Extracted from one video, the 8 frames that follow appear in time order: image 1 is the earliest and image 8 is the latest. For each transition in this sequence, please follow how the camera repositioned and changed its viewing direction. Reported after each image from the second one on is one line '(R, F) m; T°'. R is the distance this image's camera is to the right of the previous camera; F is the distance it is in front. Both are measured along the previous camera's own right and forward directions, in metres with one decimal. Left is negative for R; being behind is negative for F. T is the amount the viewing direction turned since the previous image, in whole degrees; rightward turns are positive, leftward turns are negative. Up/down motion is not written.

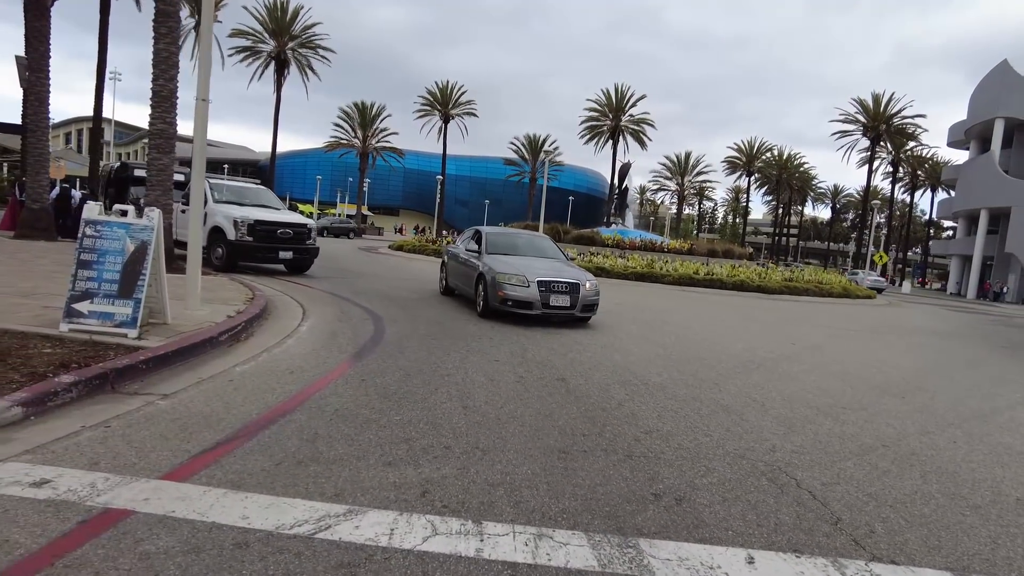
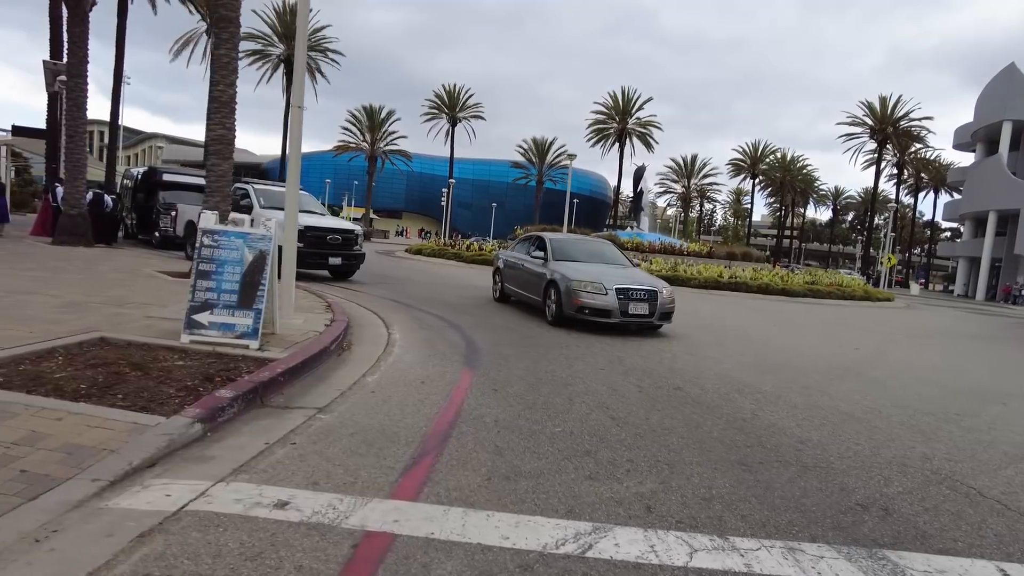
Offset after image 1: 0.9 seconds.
(-1.4, +0.1) m; +1°
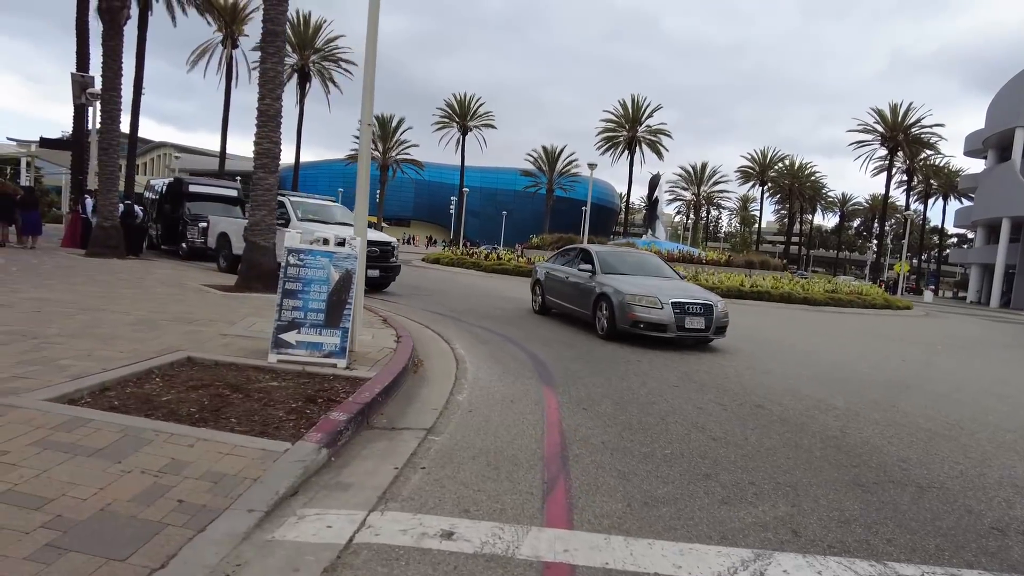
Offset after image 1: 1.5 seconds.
(-0.9, 0.0) m; 0°
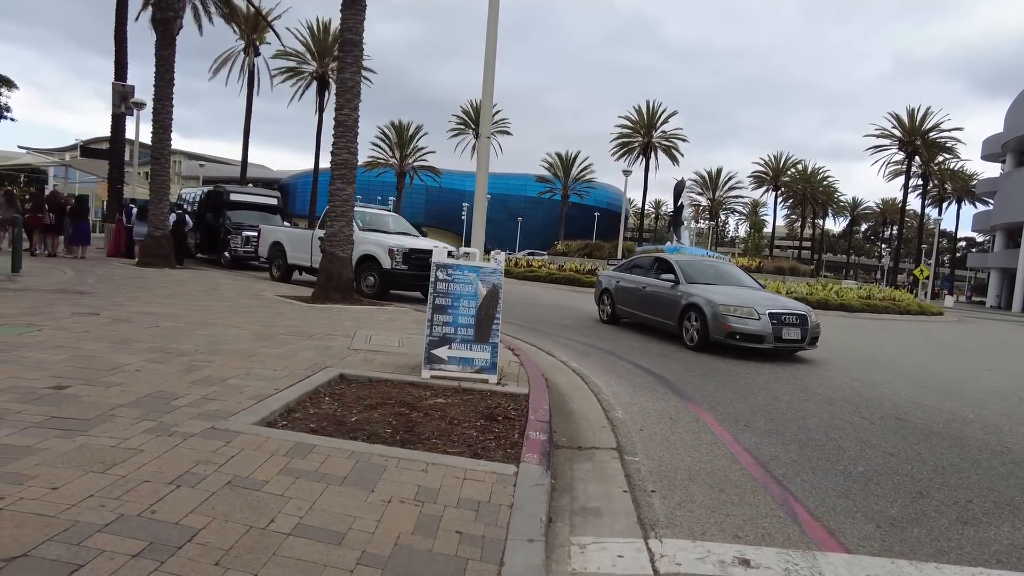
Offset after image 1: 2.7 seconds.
(-1.6, +0.1) m; +1°
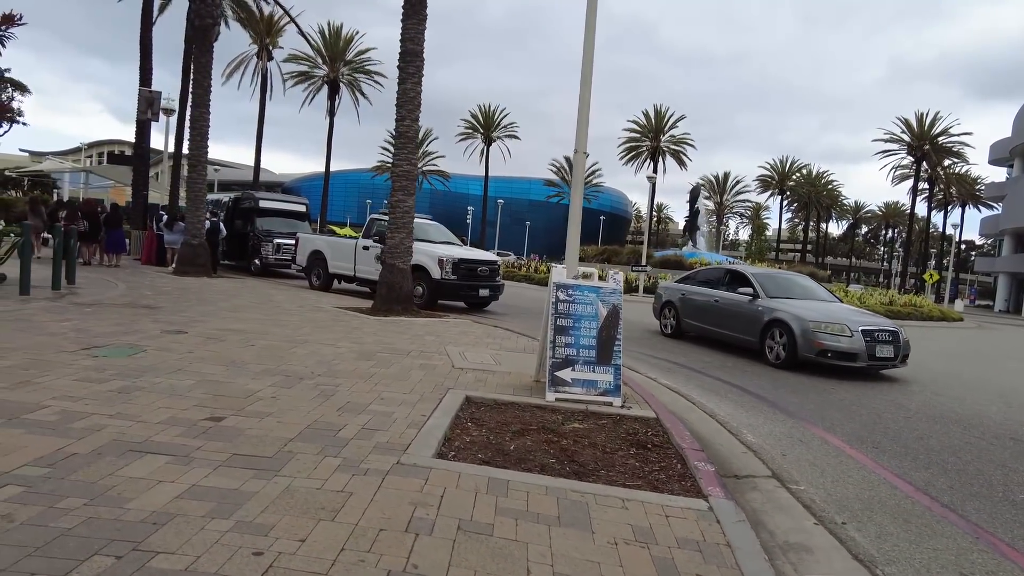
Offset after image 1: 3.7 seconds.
(-1.3, +0.1) m; +1°
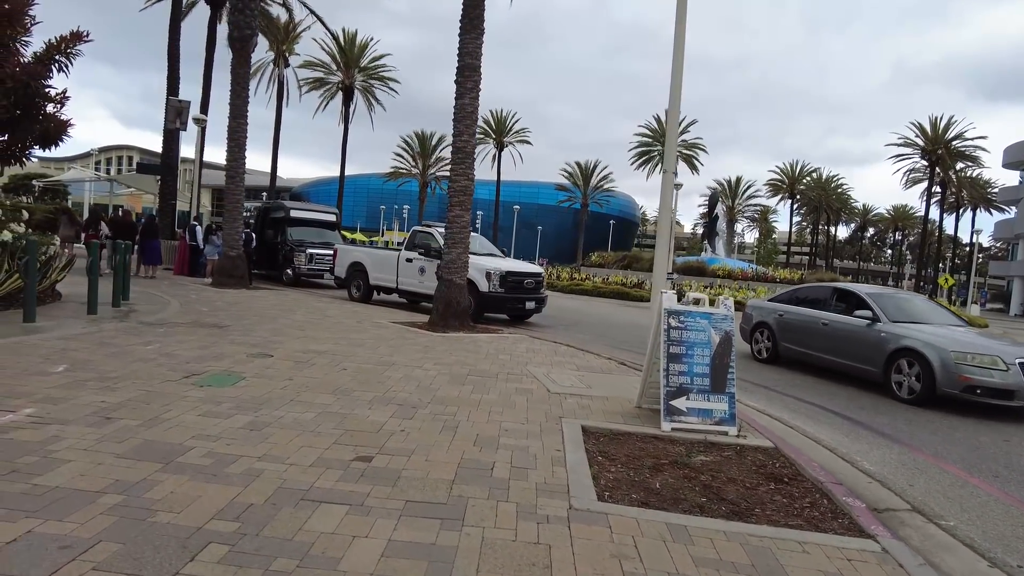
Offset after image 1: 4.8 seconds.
(-1.1, +0.1) m; 0°
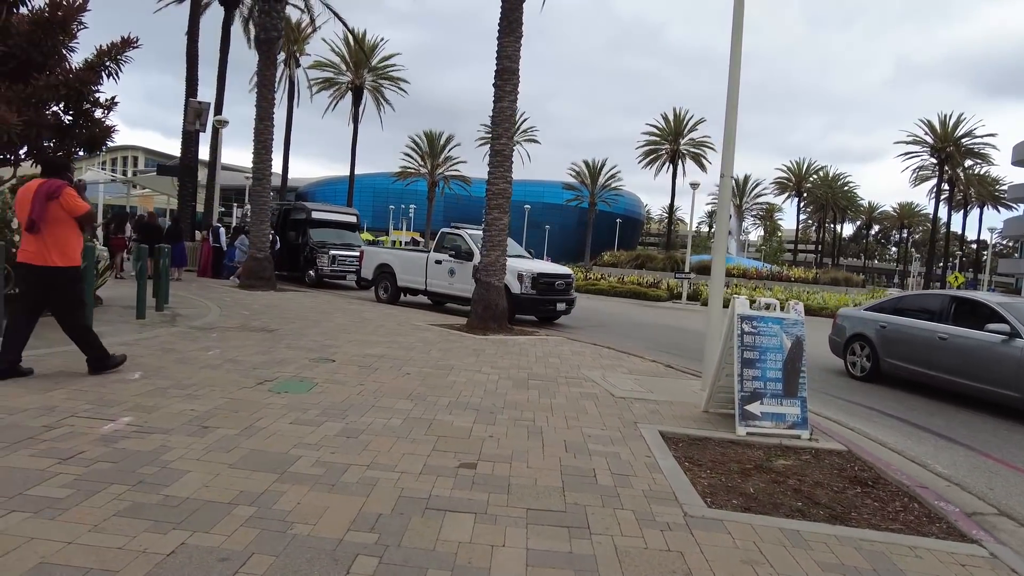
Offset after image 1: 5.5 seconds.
(-0.7, 0.0) m; 0°
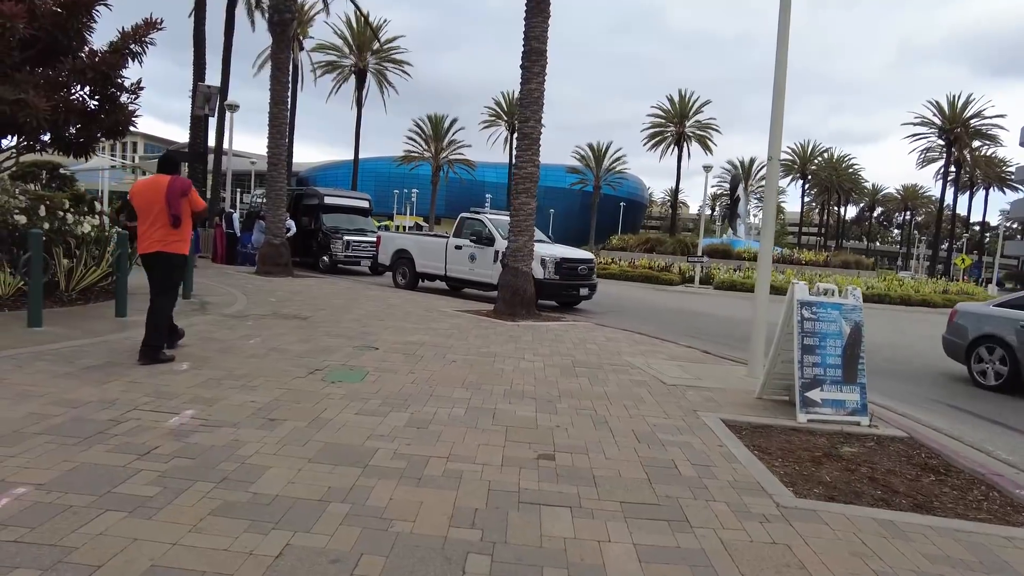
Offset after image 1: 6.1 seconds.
(-0.6, +0.1) m; 0°
